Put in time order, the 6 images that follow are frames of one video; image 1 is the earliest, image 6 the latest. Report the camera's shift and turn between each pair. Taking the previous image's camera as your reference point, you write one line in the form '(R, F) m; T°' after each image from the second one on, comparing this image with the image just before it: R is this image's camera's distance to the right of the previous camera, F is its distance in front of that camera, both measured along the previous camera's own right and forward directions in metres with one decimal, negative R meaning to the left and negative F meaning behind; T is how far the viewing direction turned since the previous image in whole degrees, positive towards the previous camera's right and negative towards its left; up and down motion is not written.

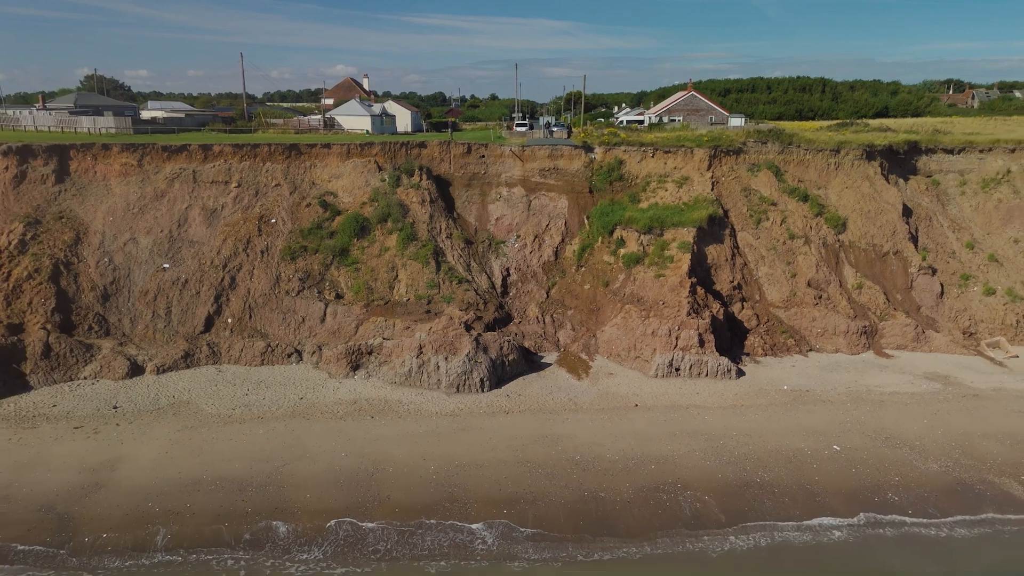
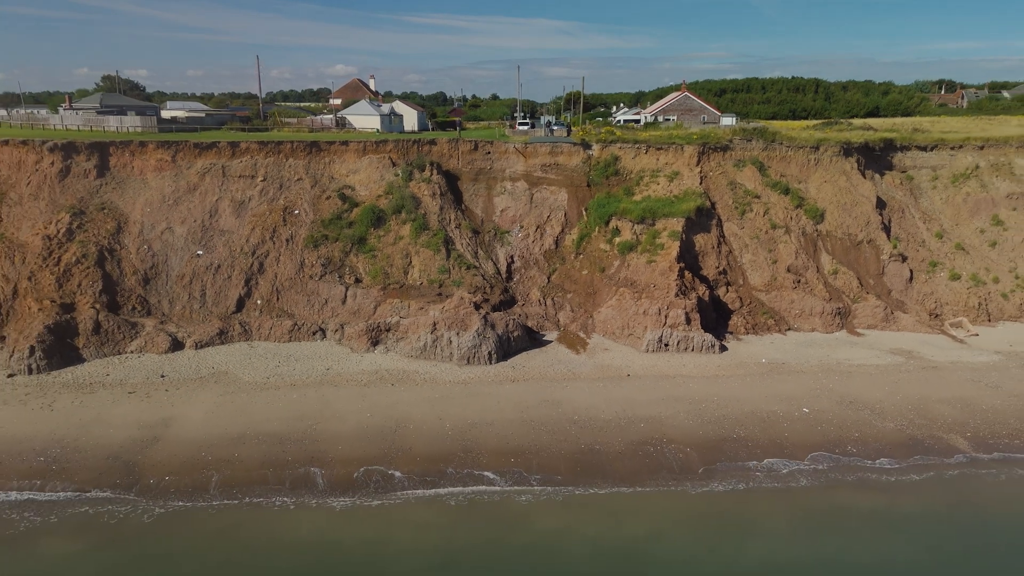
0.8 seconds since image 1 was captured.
(-0.2, -1.9) m; 0°
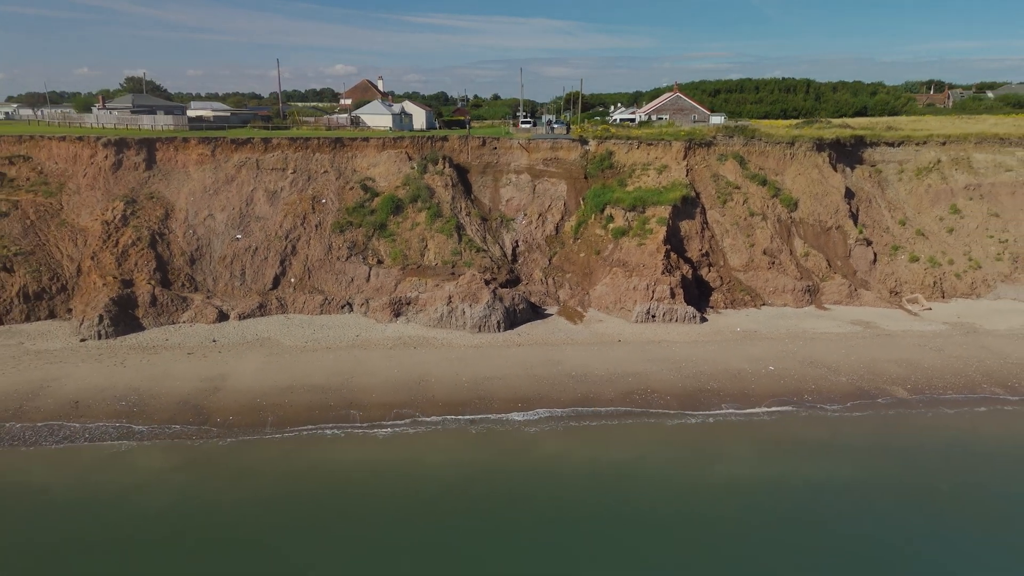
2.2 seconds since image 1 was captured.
(-0.2, -2.7) m; 0°
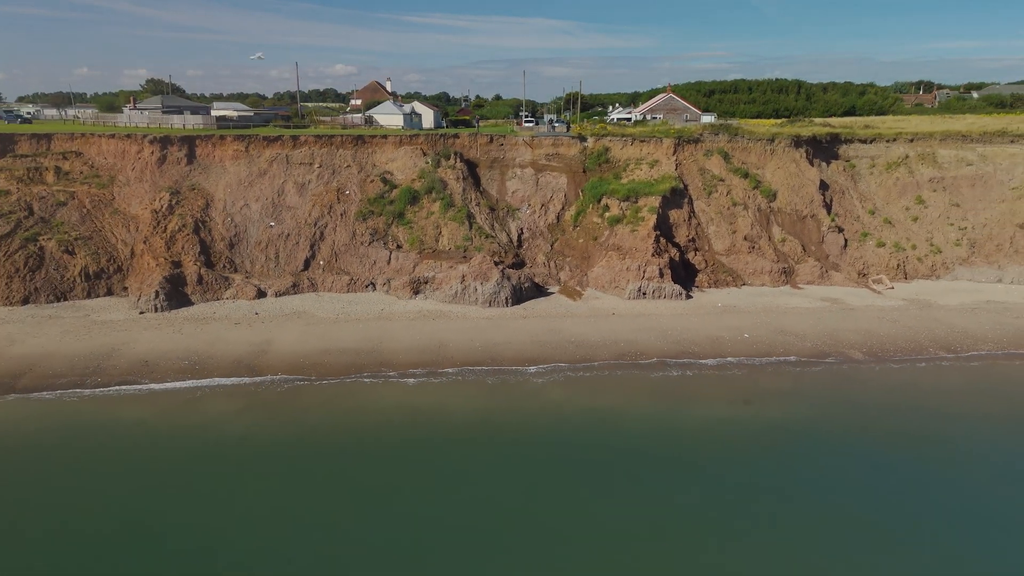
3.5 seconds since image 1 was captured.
(-0.3, -2.8) m; 0°
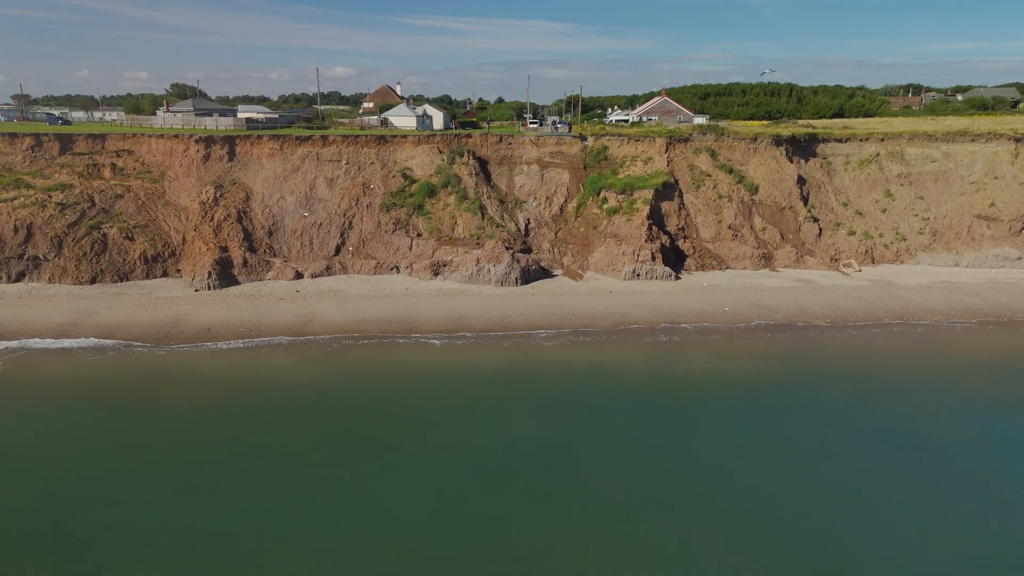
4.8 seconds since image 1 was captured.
(-0.4, -3.2) m; 0°
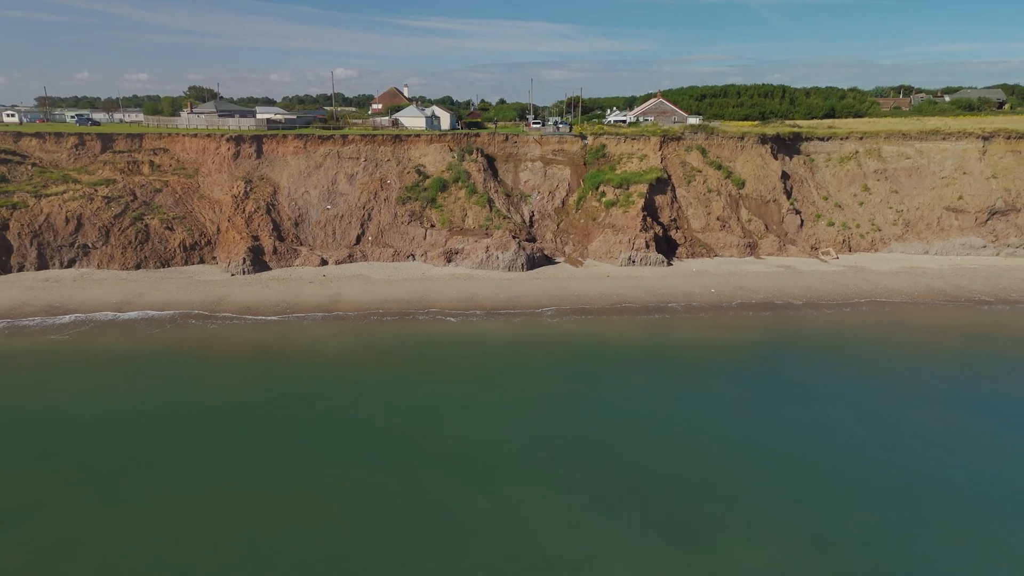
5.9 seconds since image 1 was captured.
(-0.3, -2.7) m; 0°
